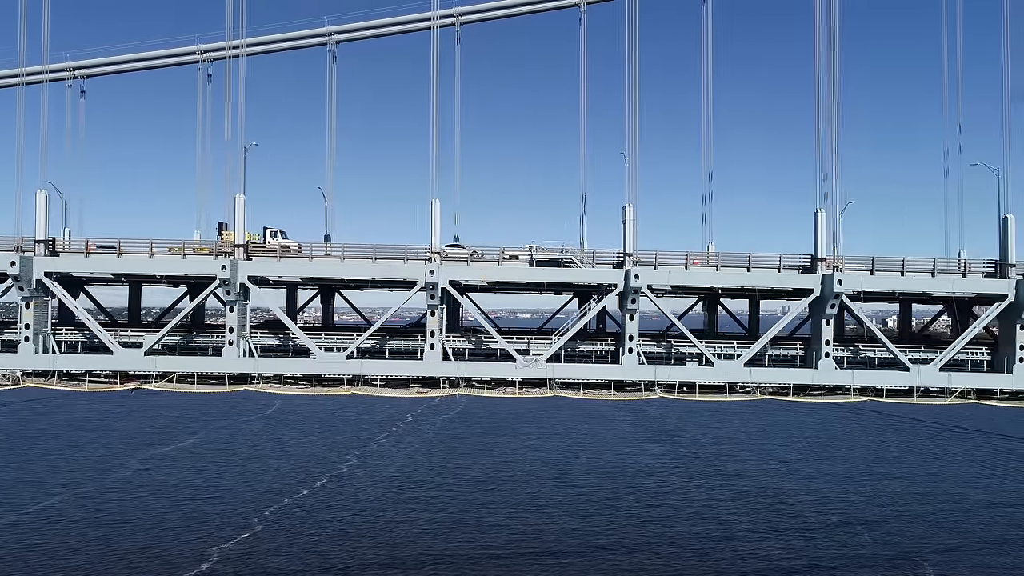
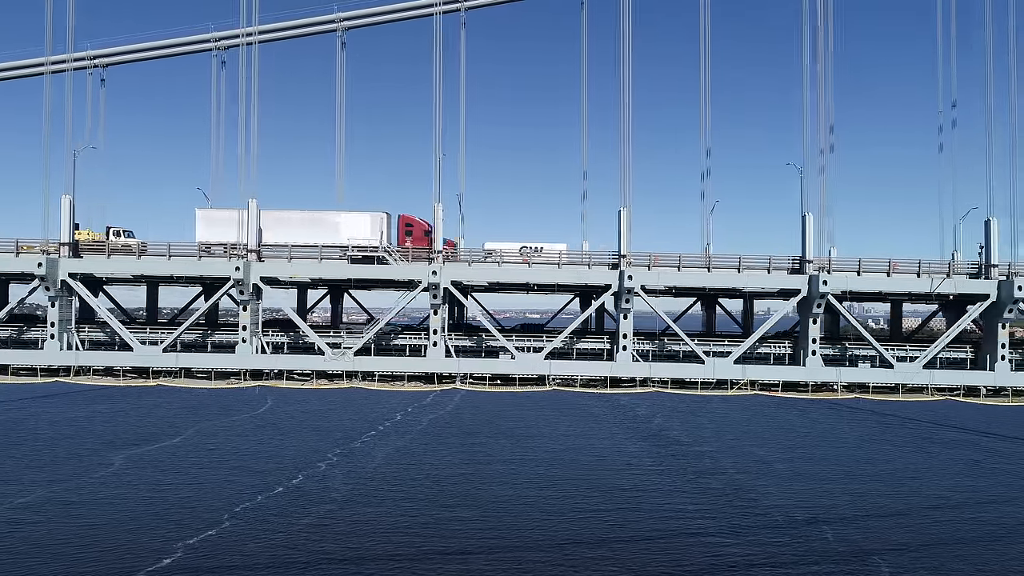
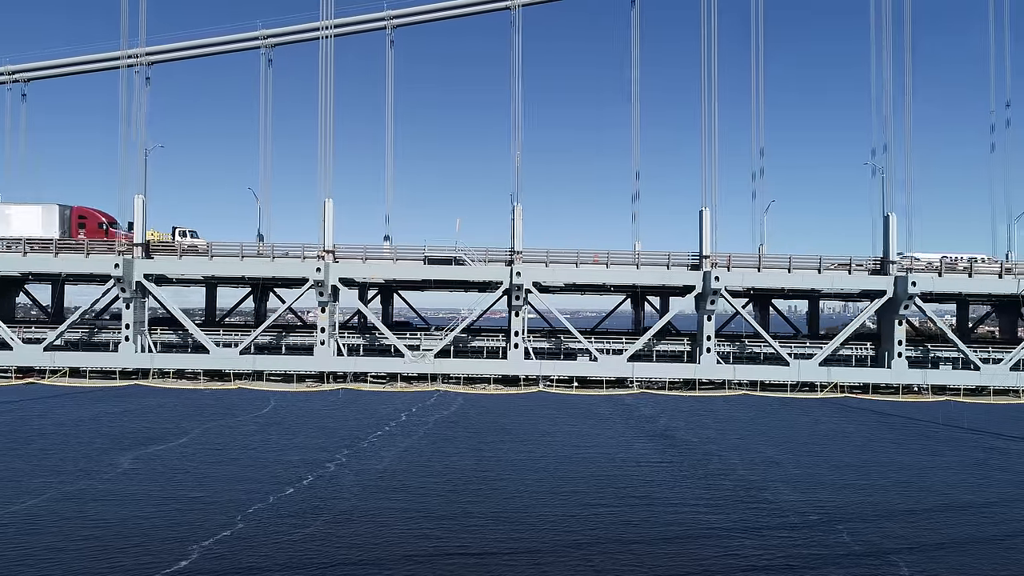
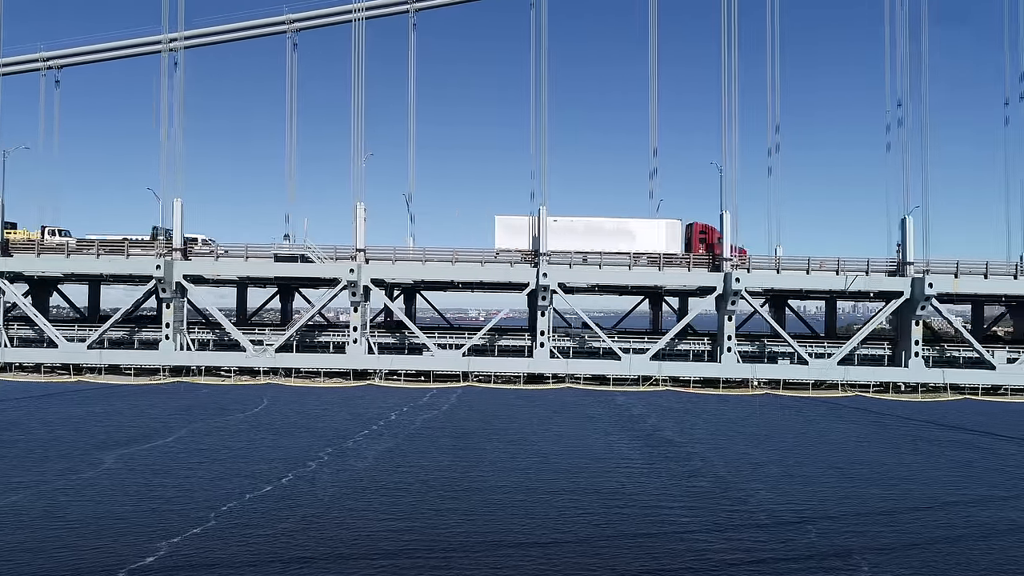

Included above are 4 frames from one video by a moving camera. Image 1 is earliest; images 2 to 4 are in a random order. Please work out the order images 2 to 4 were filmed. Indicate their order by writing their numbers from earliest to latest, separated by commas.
3, 2, 4
